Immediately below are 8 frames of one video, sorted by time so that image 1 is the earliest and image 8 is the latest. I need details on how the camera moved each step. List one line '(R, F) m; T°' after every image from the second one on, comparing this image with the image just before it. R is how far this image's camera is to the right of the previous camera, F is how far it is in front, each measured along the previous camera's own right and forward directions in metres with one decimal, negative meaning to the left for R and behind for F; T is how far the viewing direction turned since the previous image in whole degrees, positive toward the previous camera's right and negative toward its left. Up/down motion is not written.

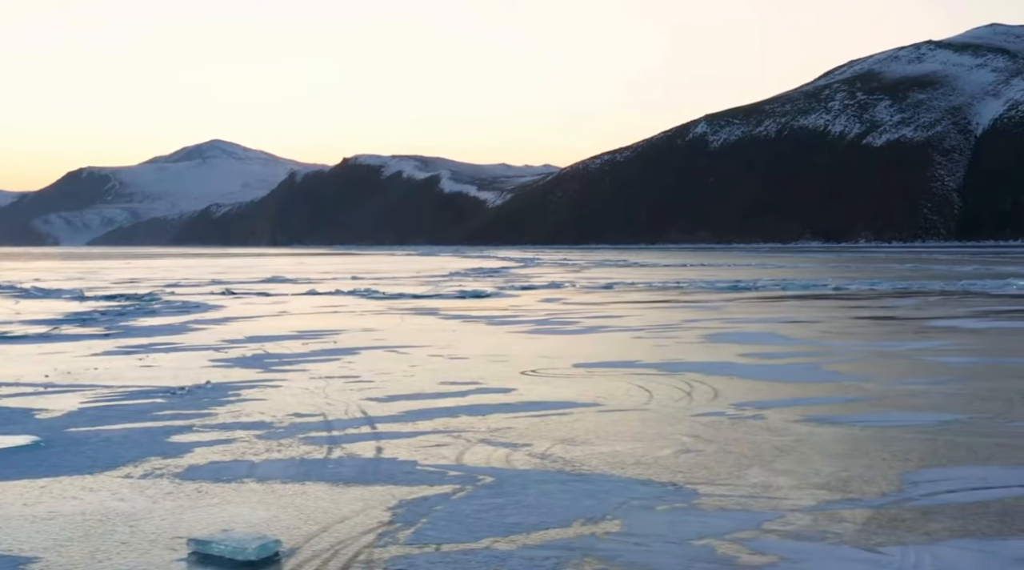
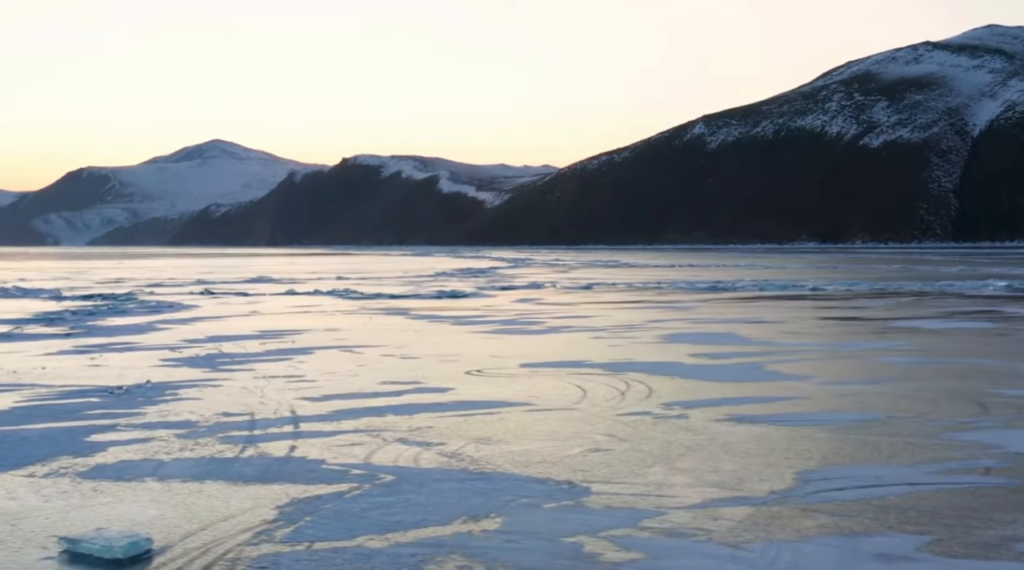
(+0.3, 0.0) m; +1°
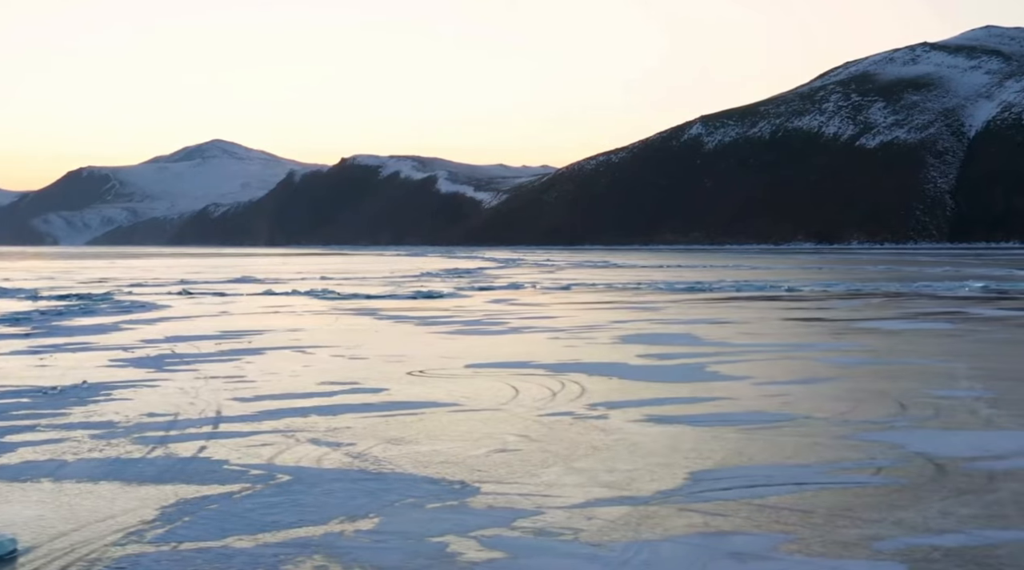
(+0.4, 0.0) m; +1°
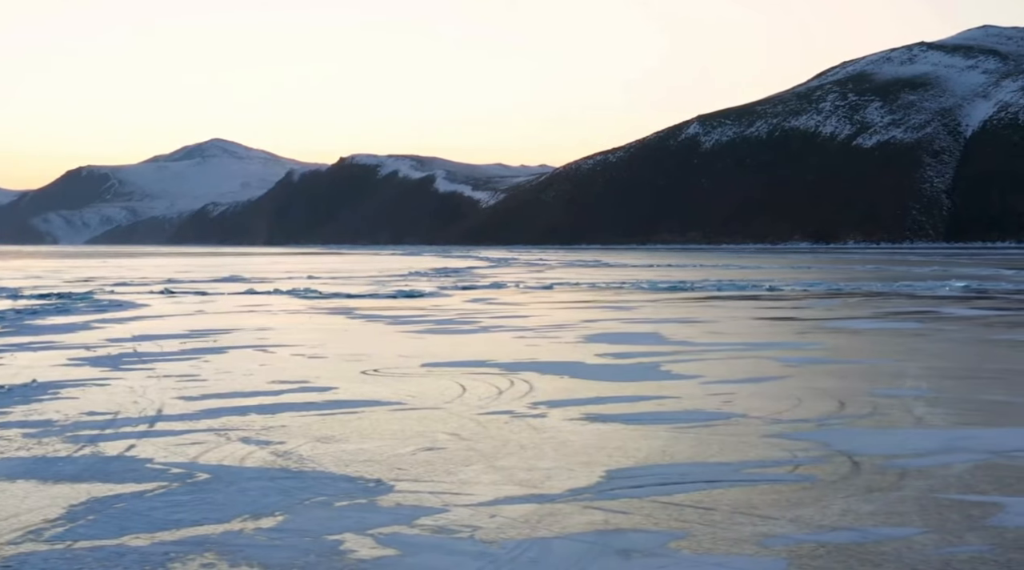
(+0.3, 0.0) m; +1°
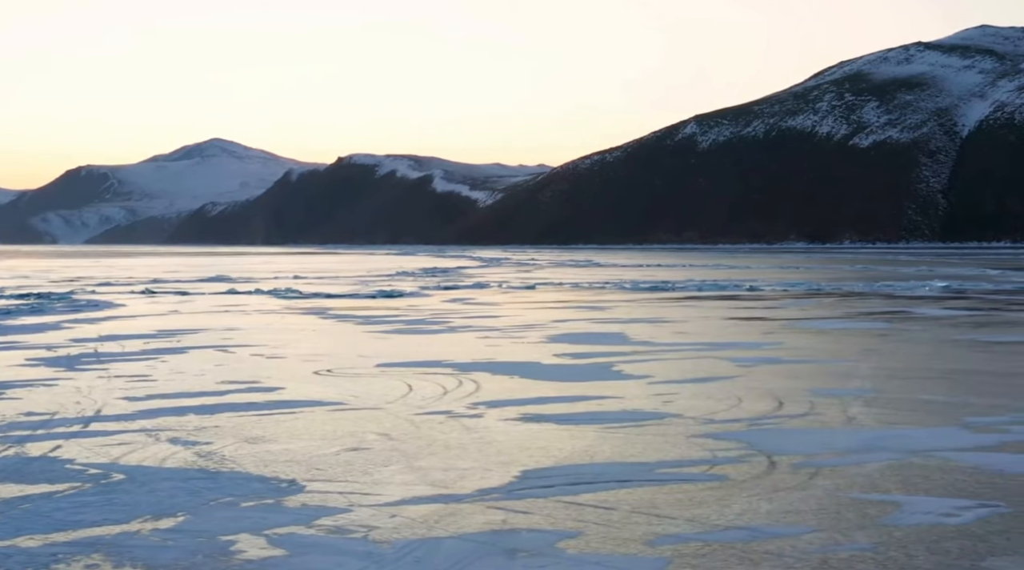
(+0.3, 0.0) m; +1°
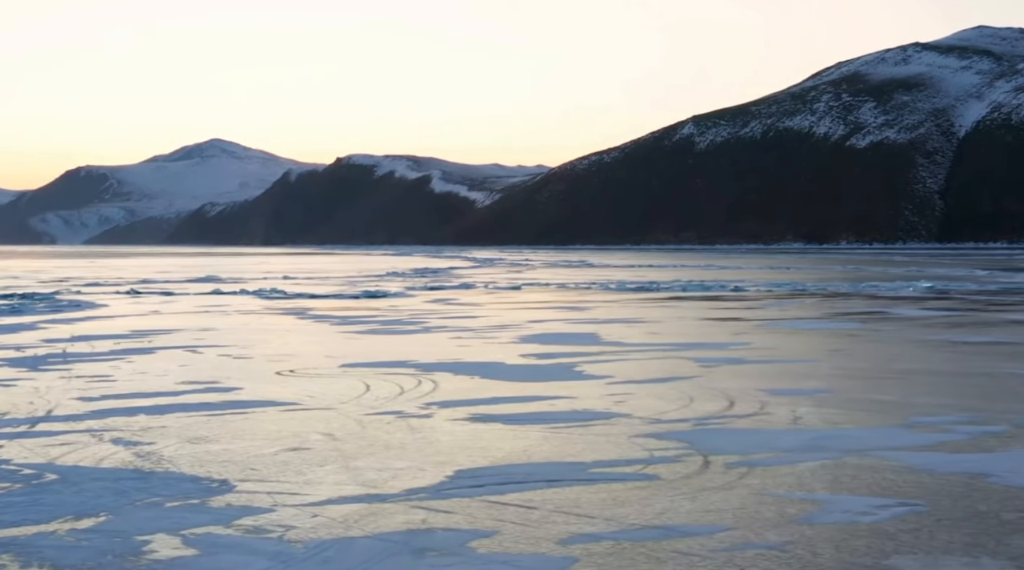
(+0.2, 0.0) m; +1°
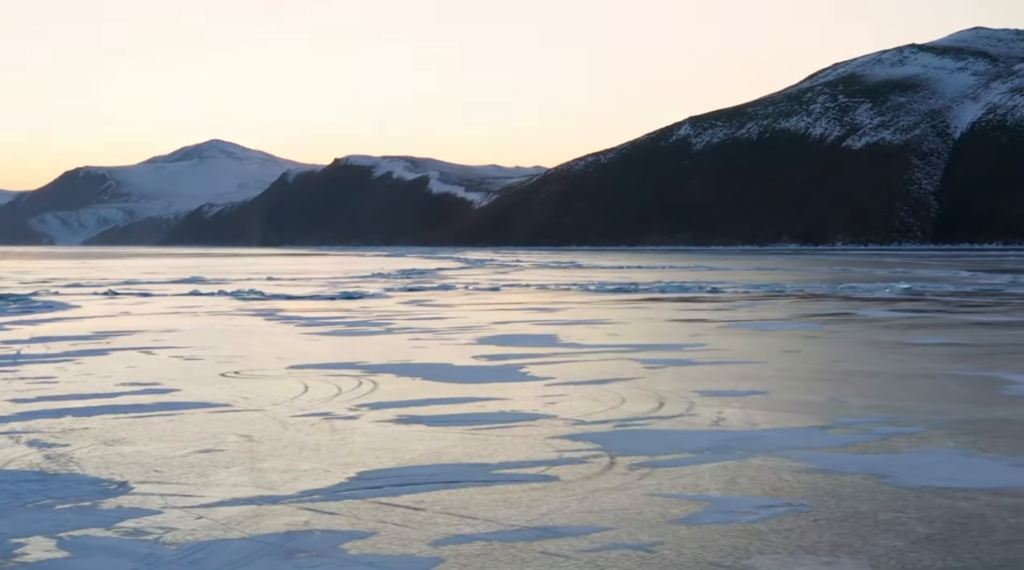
(+0.3, 0.0) m; +1°
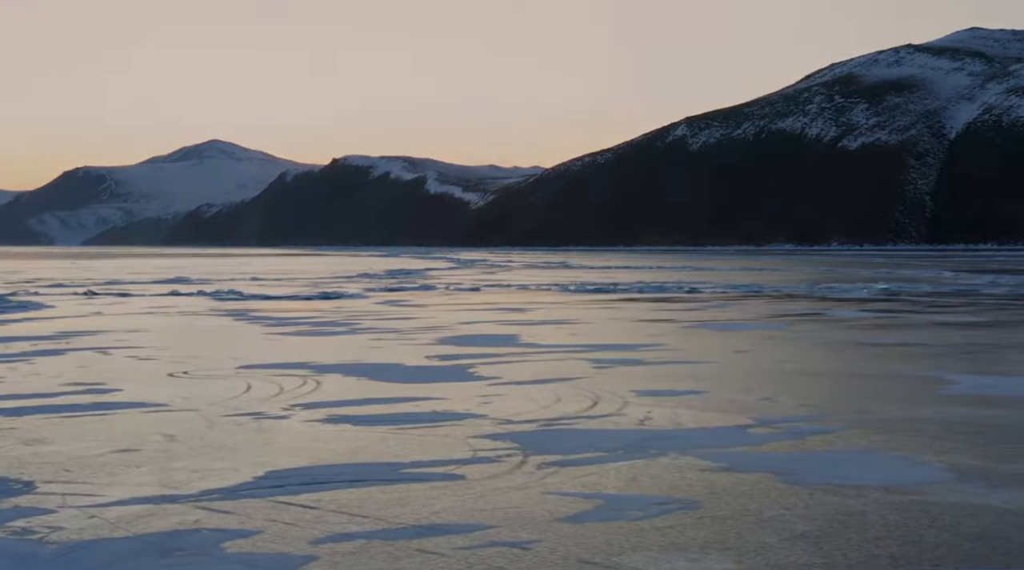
(+0.3, 0.0) m; +1°
